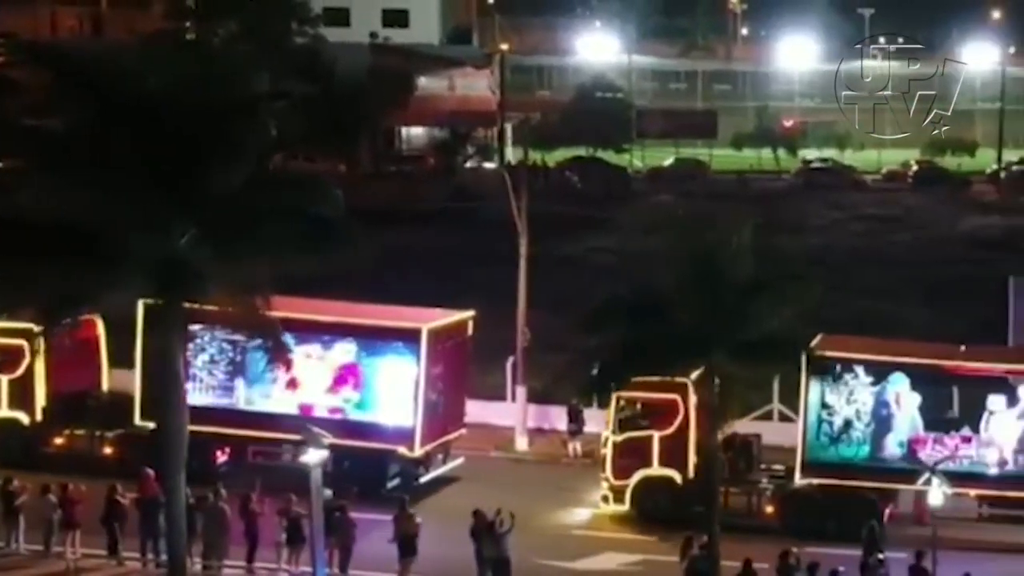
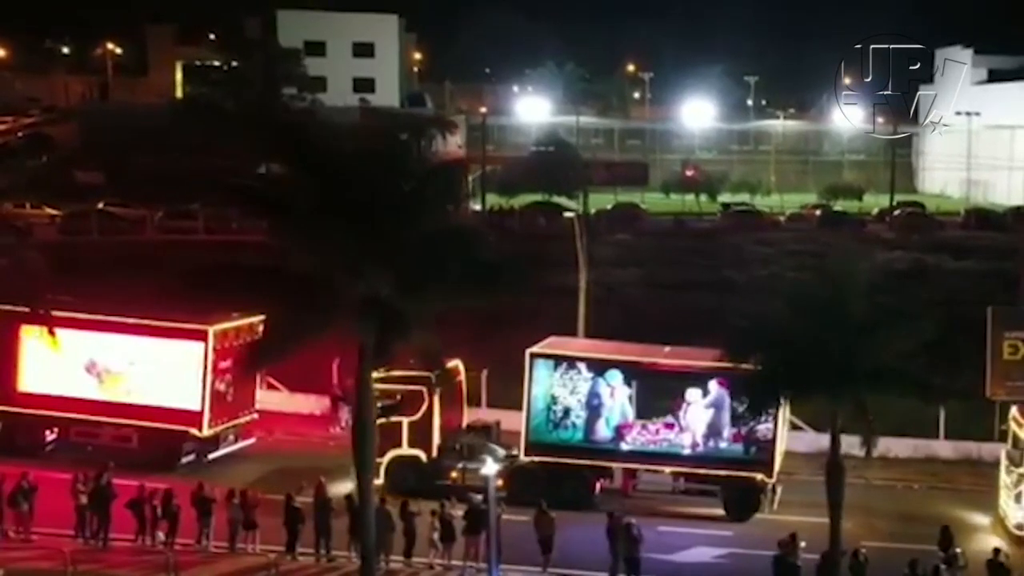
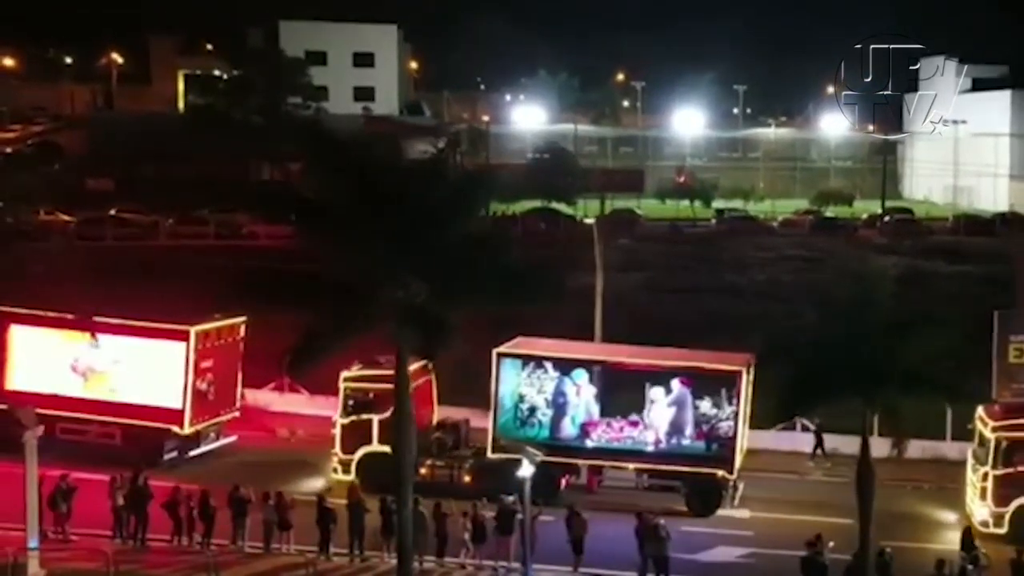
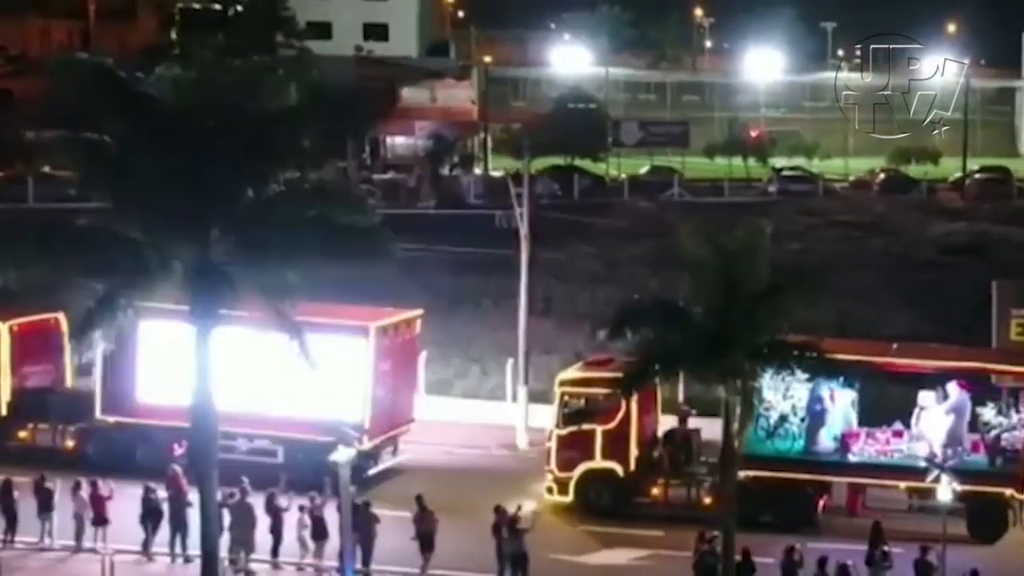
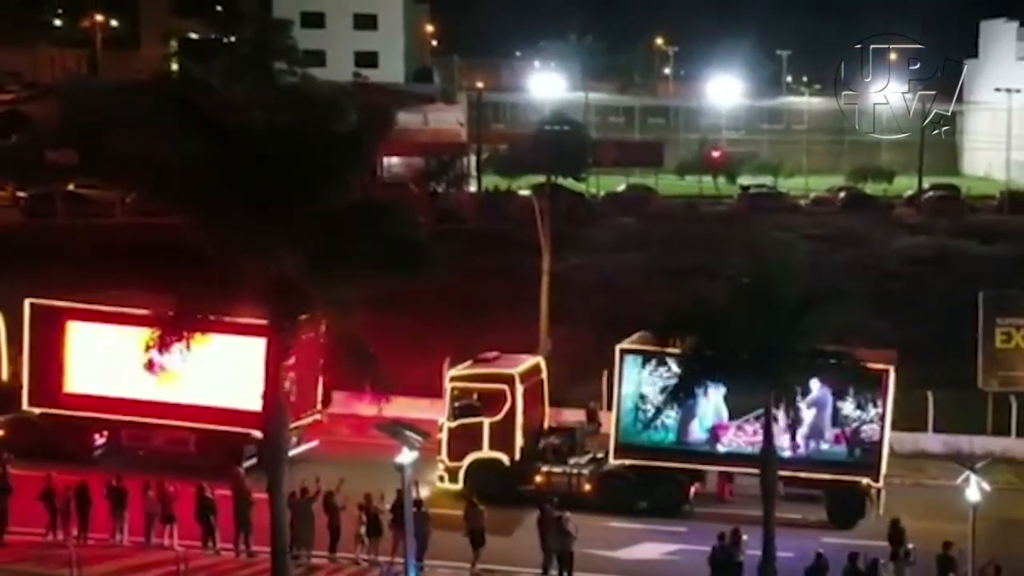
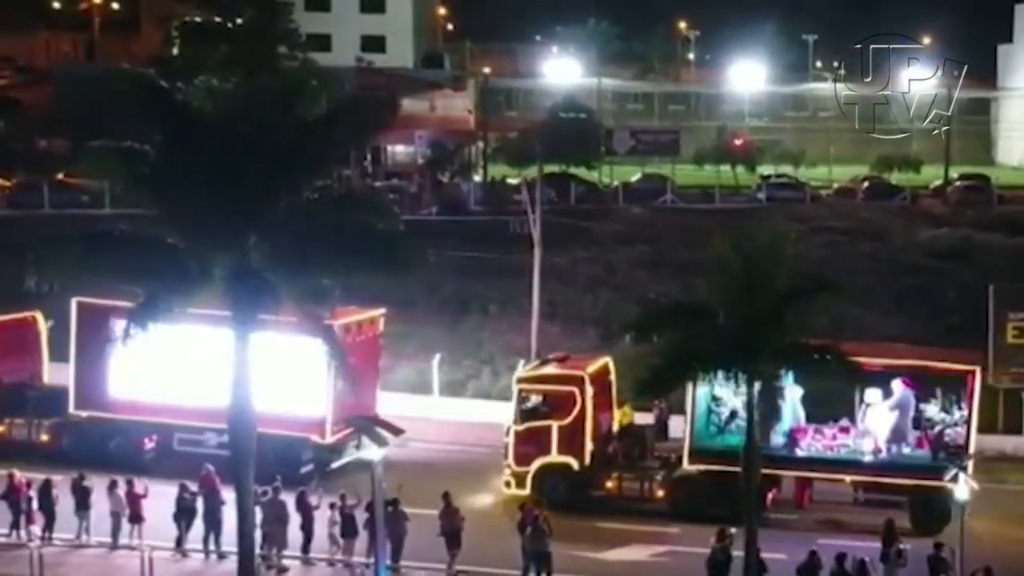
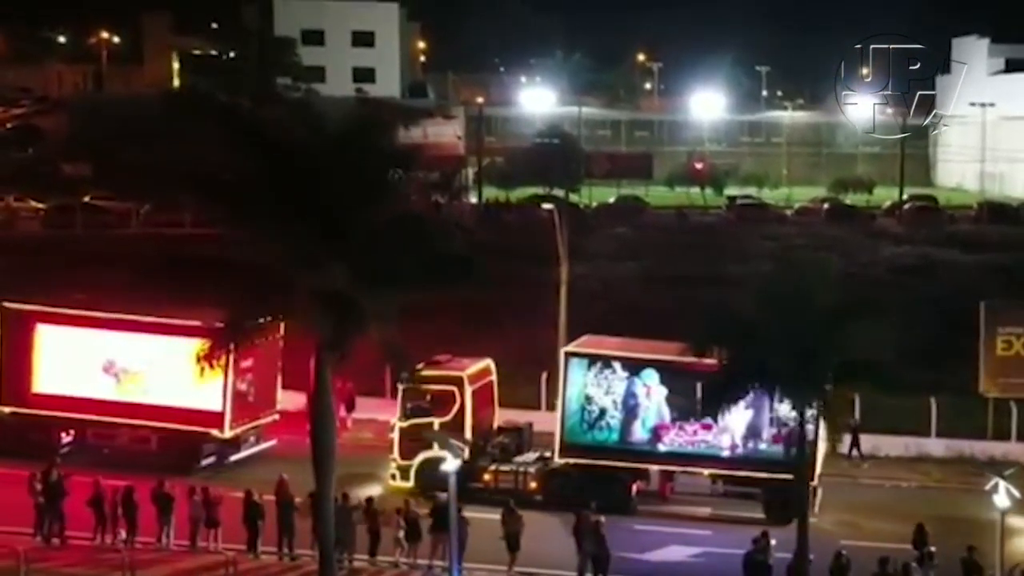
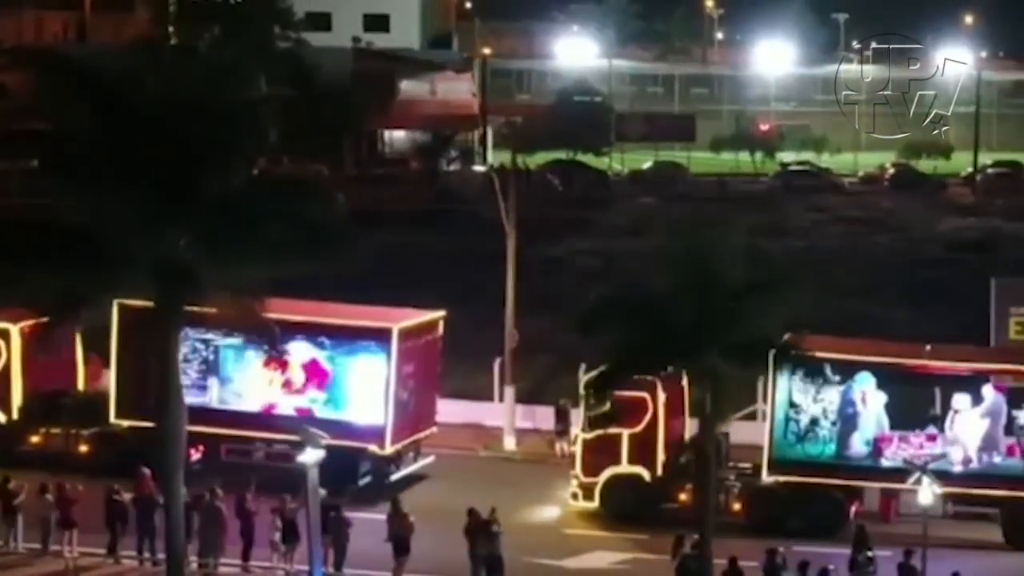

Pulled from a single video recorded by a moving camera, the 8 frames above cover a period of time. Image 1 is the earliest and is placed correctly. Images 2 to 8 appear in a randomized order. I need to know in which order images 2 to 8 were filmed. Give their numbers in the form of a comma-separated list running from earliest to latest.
8, 4, 6, 5, 7, 2, 3
